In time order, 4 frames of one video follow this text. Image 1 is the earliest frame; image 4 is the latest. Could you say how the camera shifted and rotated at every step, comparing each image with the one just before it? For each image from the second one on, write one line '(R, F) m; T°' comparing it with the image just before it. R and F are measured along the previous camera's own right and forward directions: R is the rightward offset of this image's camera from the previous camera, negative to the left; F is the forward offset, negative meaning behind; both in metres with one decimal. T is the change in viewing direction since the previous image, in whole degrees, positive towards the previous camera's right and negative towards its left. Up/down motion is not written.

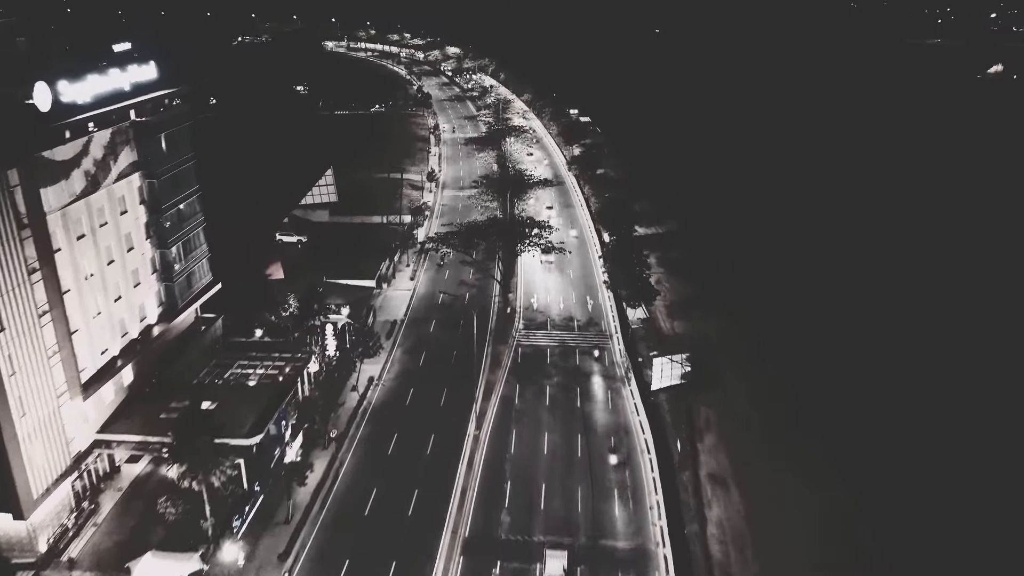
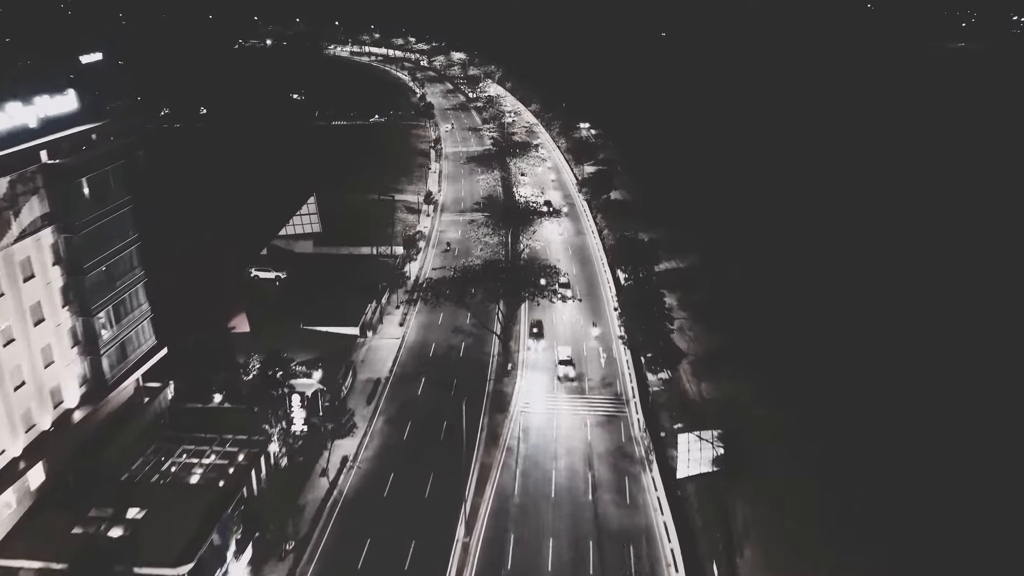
(+0.5, +8.1) m; -1°
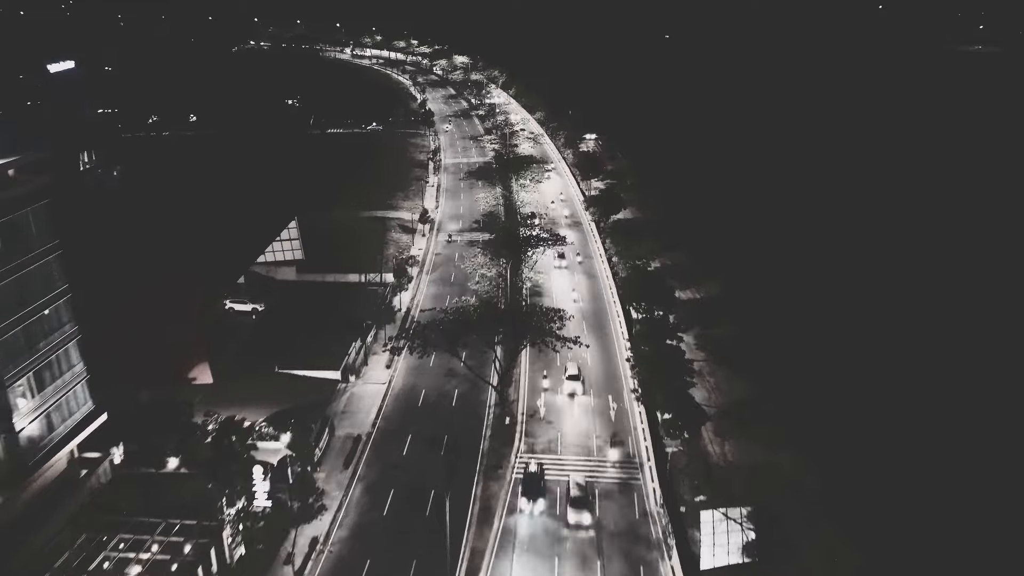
(+0.4, +6.1) m; 0°
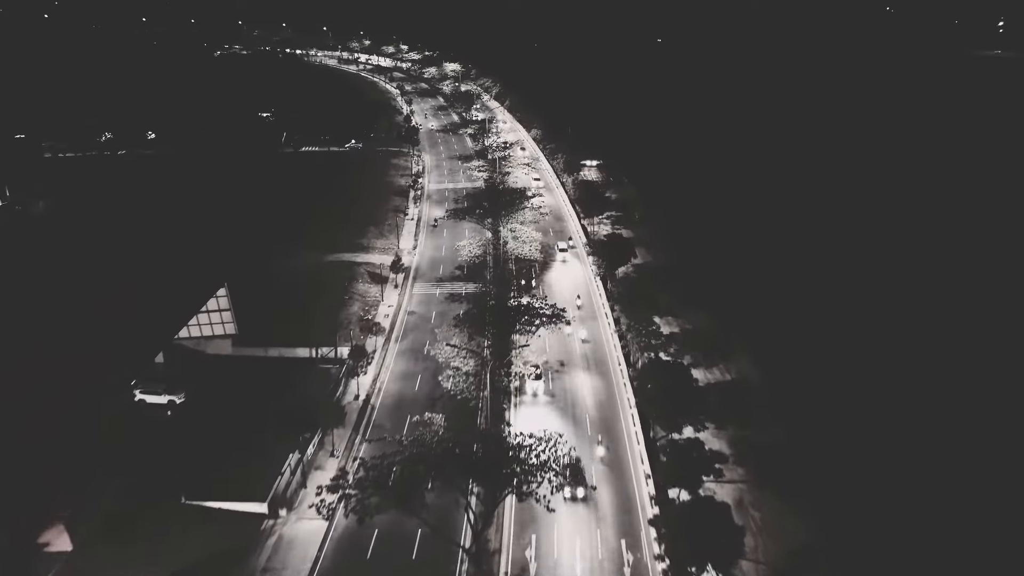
(+0.8, +12.7) m; 0°
